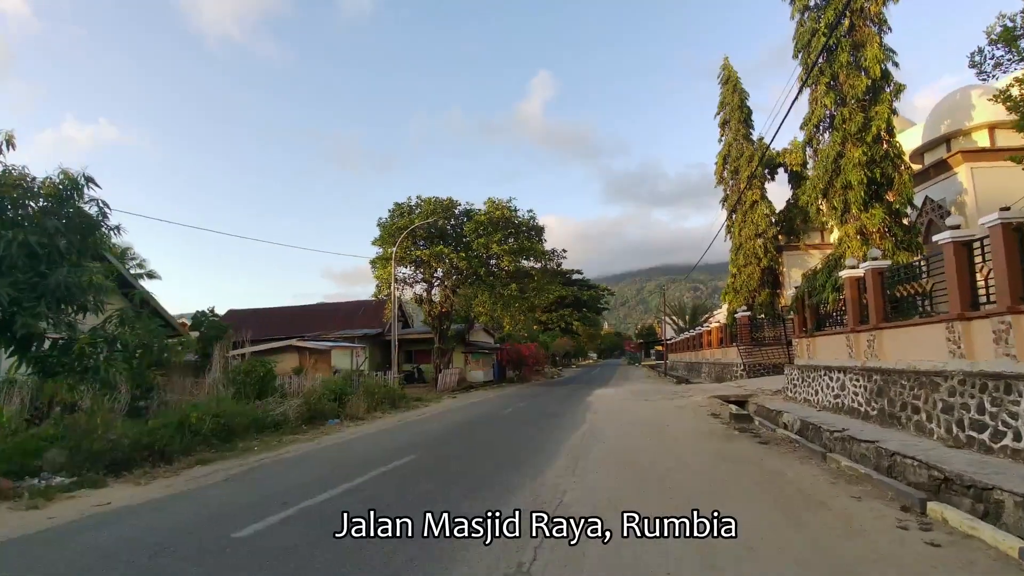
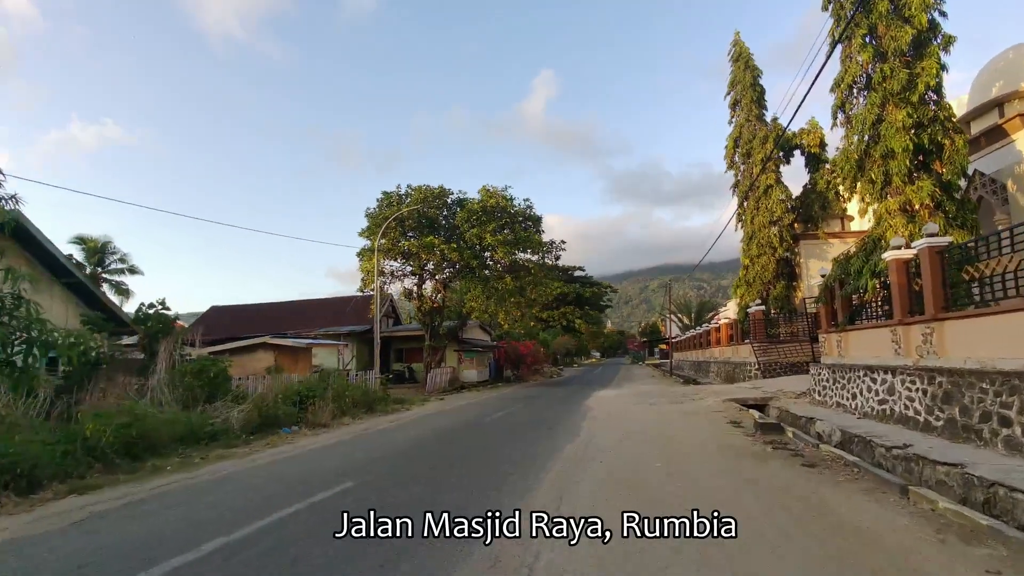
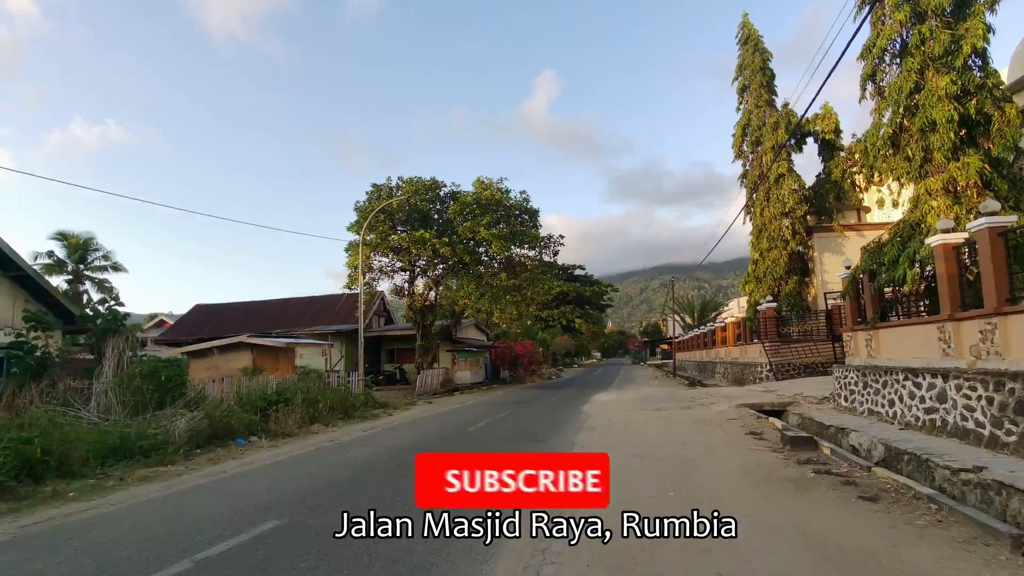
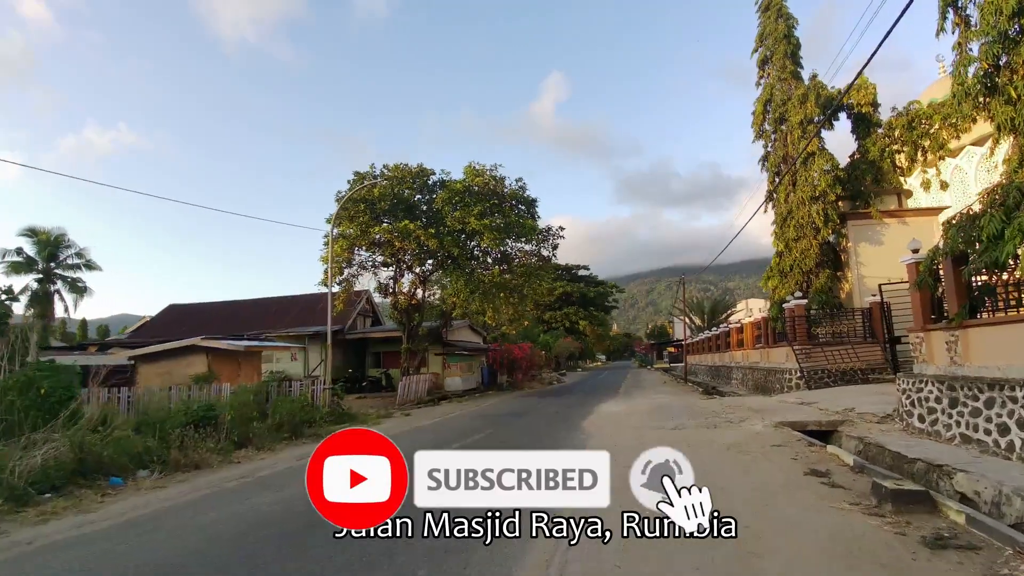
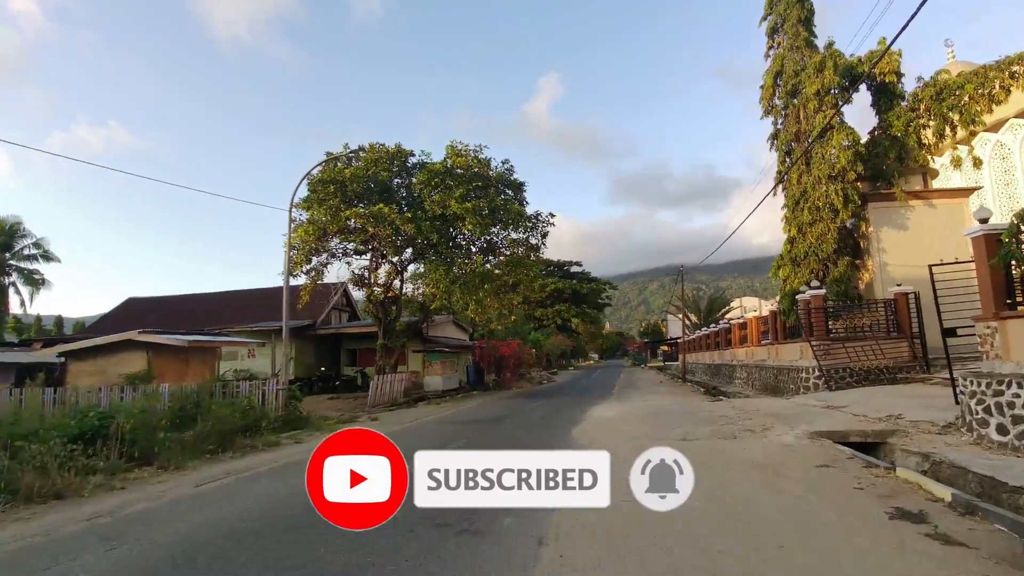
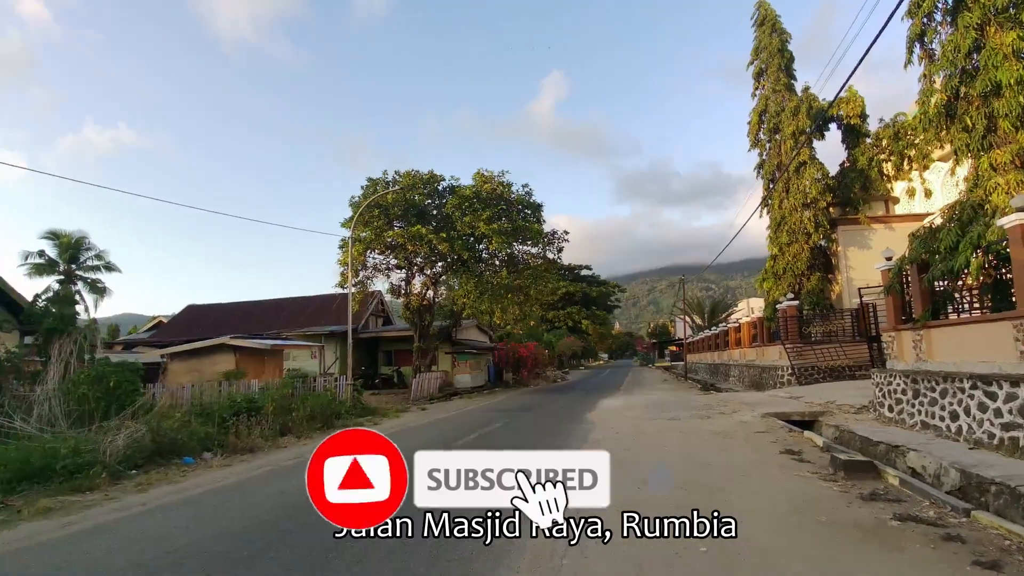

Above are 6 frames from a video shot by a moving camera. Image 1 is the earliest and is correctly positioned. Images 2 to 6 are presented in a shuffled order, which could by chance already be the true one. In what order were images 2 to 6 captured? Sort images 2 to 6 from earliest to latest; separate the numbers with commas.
2, 3, 6, 4, 5
